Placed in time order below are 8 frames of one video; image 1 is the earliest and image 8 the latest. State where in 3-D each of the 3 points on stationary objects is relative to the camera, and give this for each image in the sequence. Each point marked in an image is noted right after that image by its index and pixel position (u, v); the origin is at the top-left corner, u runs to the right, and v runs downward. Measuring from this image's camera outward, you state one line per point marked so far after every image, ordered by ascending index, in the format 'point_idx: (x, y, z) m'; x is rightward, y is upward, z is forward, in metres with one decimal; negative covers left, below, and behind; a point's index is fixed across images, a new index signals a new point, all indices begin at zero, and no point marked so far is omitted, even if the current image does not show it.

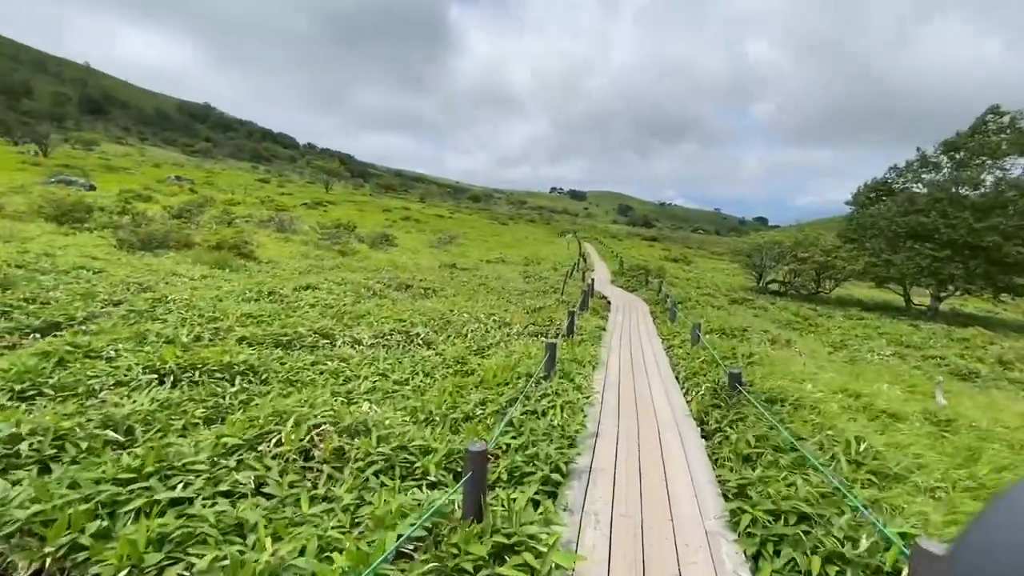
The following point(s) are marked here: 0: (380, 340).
0: (-4.5, -1.8, +16.7) m
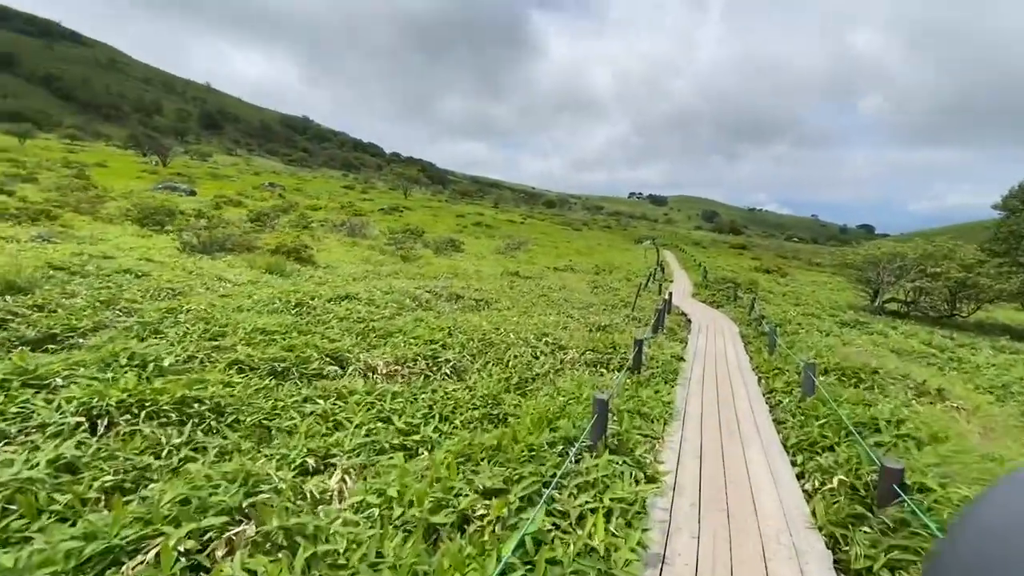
0: (-3.2, -2.3, +13.9) m
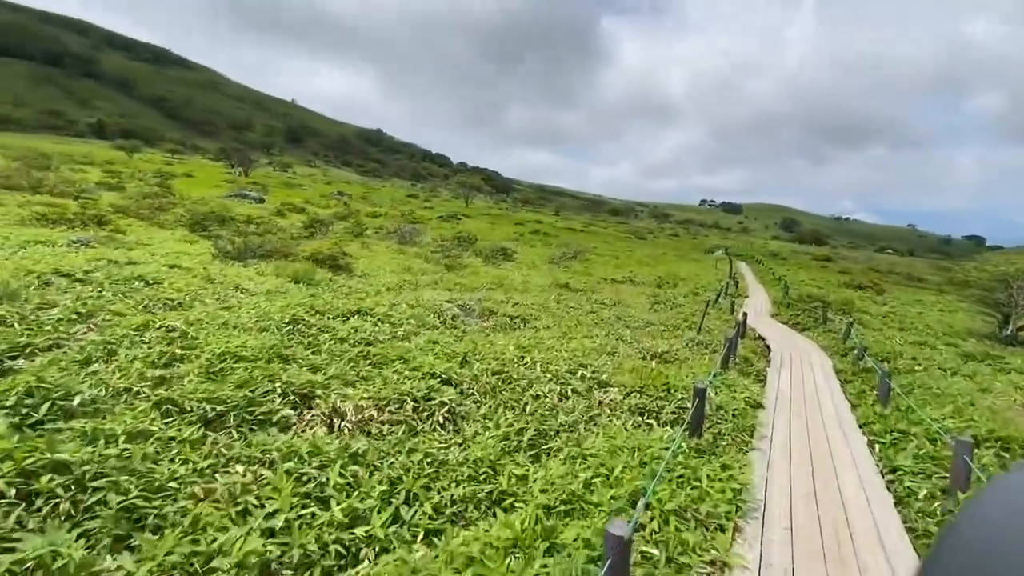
0: (-3.0, -2.8, +10.8) m
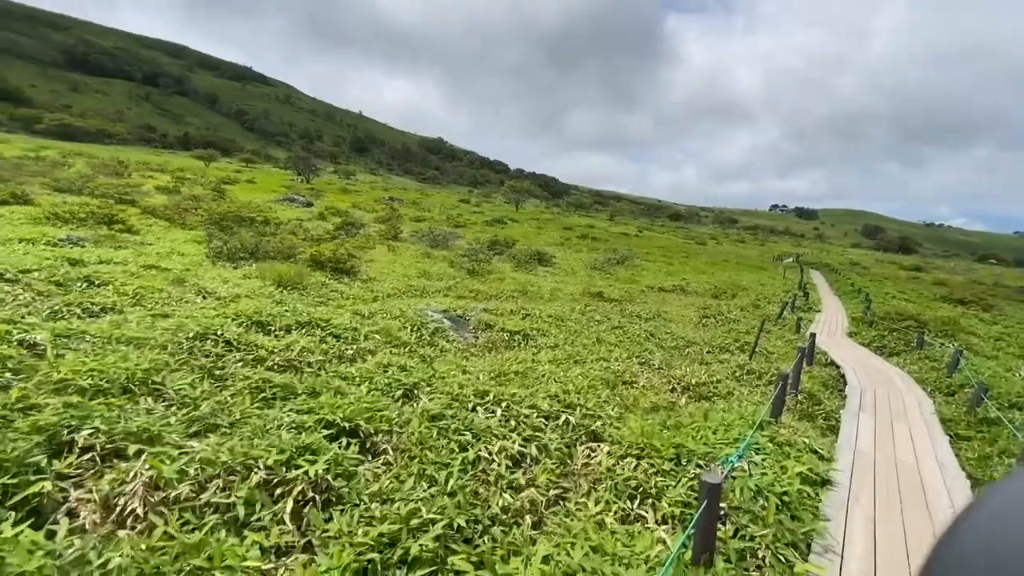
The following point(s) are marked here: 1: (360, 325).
0: (-4.6, -3.0, +7.1) m
1: (-5.5, -1.4, +17.7) m
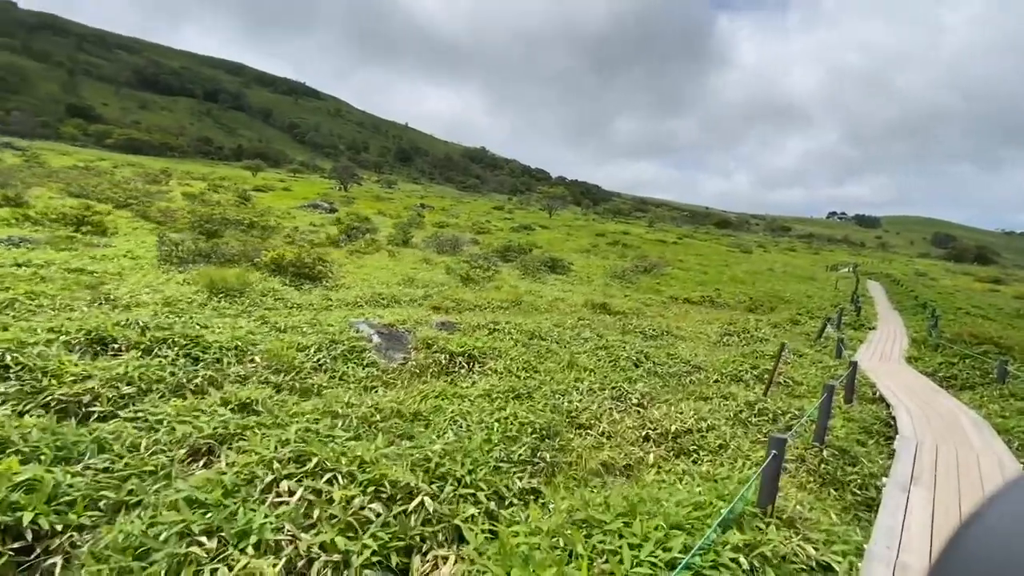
0: (-7.7, -3.0, +3.6) m
1: (-7.7, -1.6, +14.3) m
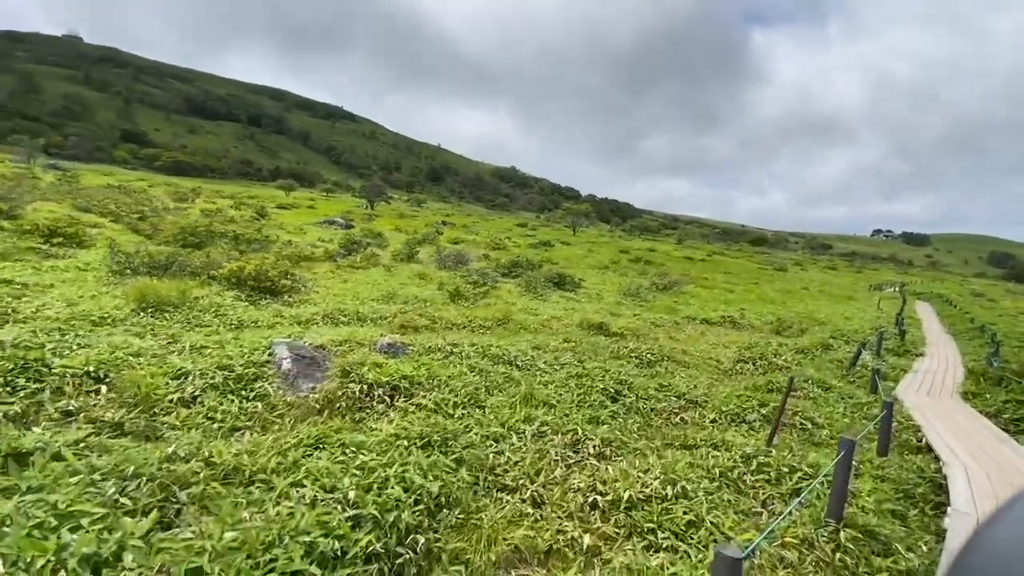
0: (-10.3, -3.0, +1.1) m
1: (-9.5, -1.9, +11.7) m
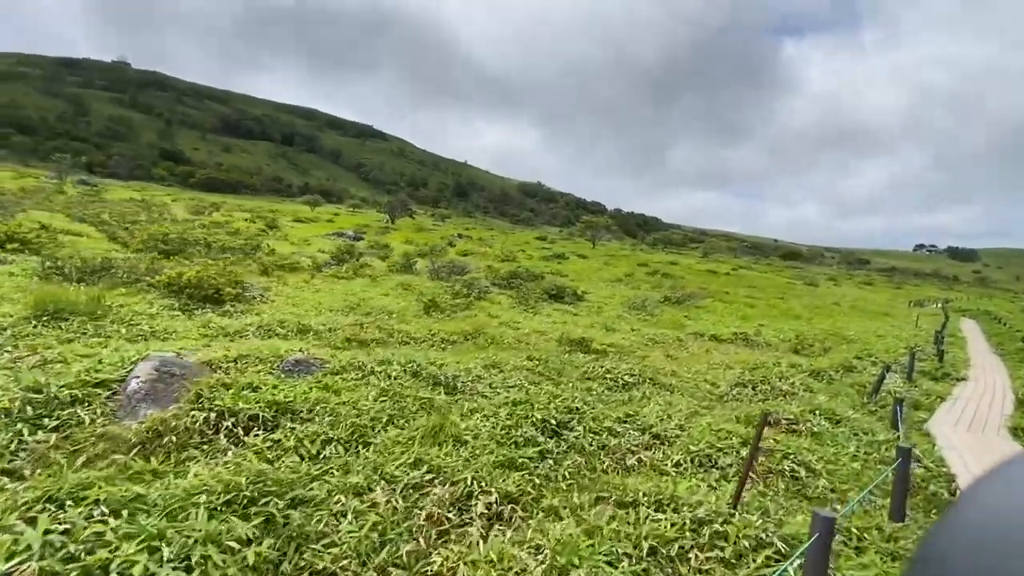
0: (-13.3, -2.6, -1.2) m
1: (-12.0, -1.9, +9.4) m
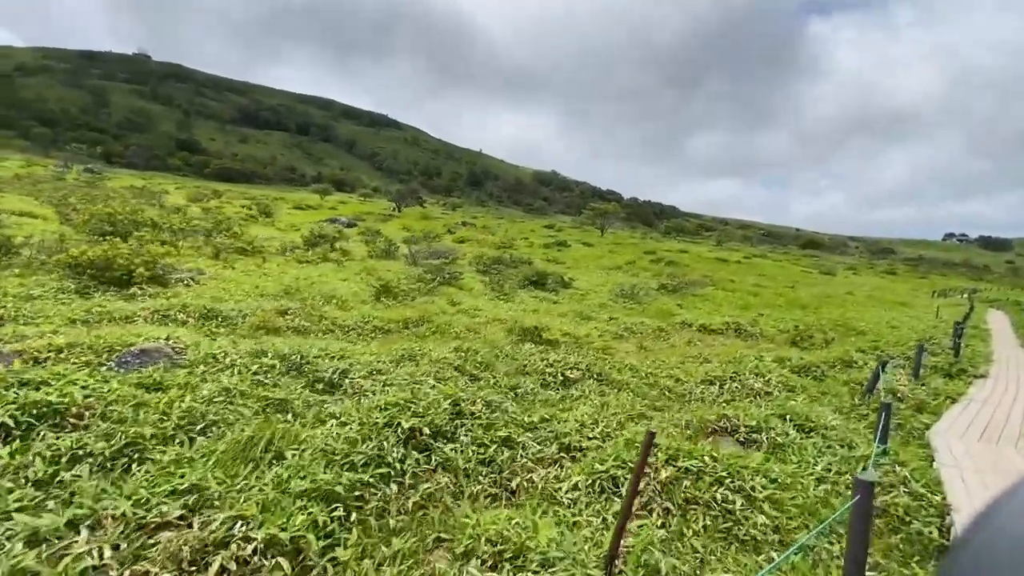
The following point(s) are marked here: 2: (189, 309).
0: (-16.6, -2.3, -3.4) m
1: (-15.0, -1.4, +7.1) m
2: (-12.6, -0.9, +19.1) m
